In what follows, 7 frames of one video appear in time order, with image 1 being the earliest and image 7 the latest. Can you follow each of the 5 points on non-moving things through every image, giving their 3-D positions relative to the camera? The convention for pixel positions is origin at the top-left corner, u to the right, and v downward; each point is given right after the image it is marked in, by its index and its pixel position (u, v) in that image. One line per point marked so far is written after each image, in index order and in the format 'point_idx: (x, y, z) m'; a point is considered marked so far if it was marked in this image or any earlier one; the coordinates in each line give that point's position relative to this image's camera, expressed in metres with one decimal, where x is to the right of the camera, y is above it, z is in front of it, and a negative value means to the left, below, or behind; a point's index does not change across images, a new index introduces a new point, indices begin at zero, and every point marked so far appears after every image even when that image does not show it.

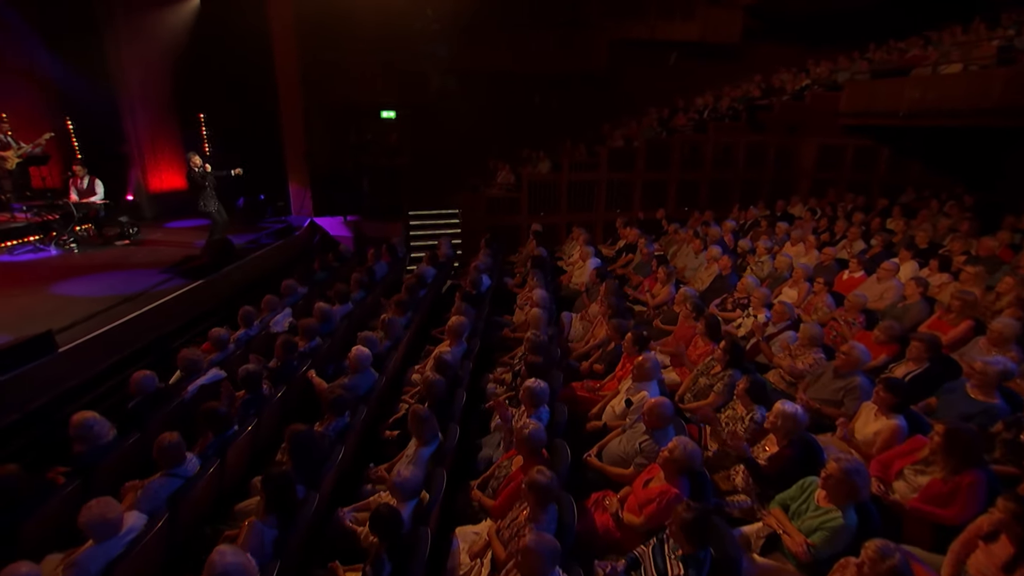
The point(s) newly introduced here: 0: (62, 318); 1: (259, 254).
0: (-4.8, -0.3, +5.1) m
1: (-3.8, +0.6, +7.4) m
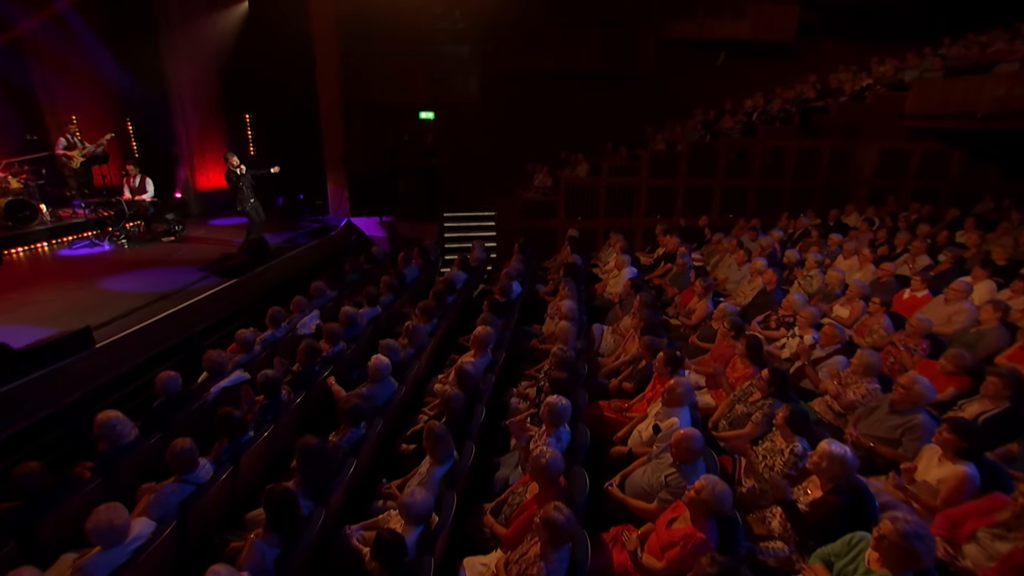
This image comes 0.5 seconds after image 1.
0: (-4.5, -0.2, +5.3) m
1: (-3.3, +0.6, +7.5) m
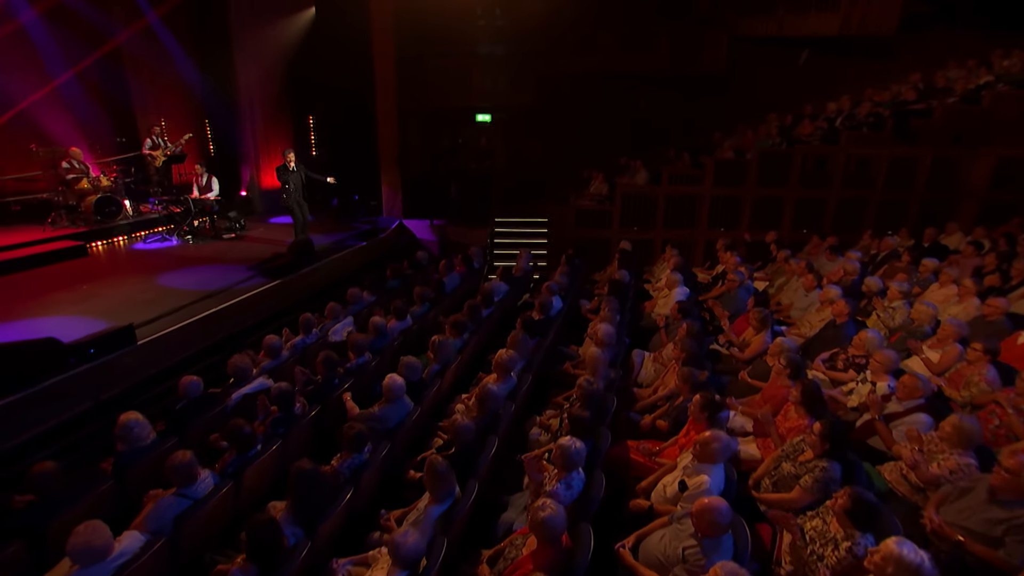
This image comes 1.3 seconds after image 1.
0: (-4.2, -0.2, +5.6) m
1: (-2.6, +0.5, +7.6) m
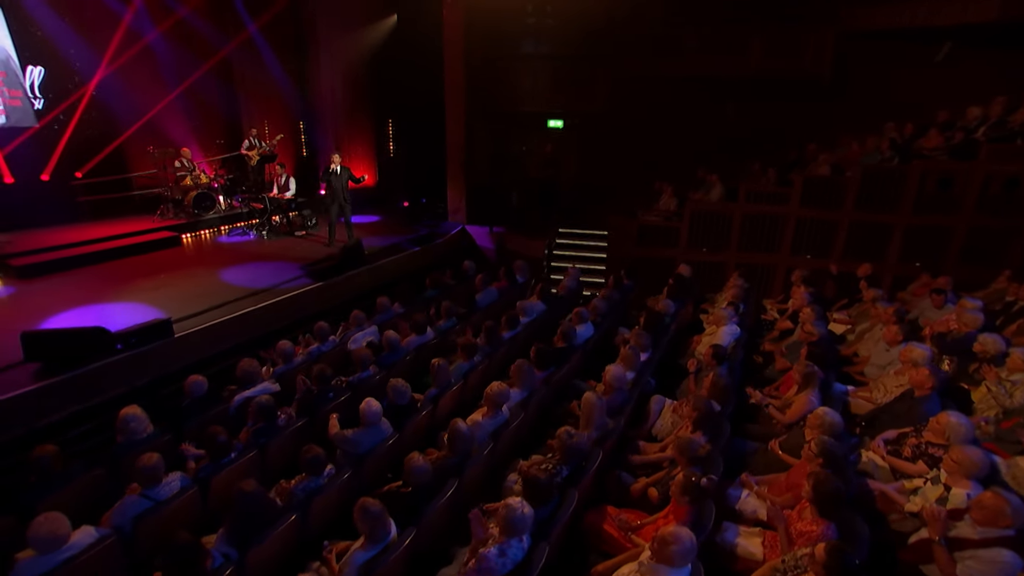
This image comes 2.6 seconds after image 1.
0: (-3.9, -0.2, +6.1) m
1: (-1.9, +0.5, +7.7) m
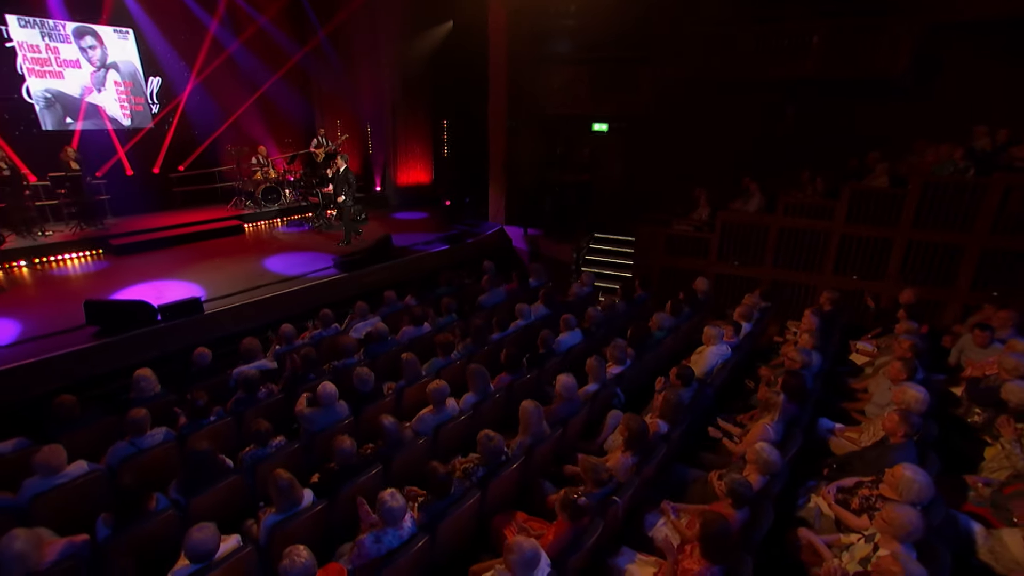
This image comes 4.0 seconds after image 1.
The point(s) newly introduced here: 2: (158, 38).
0: (-3.9, +0.1, +6.9) m
1: (-1.7, +0.5, +8.2) m
2: (-7.4, +5.2, +9.9) m
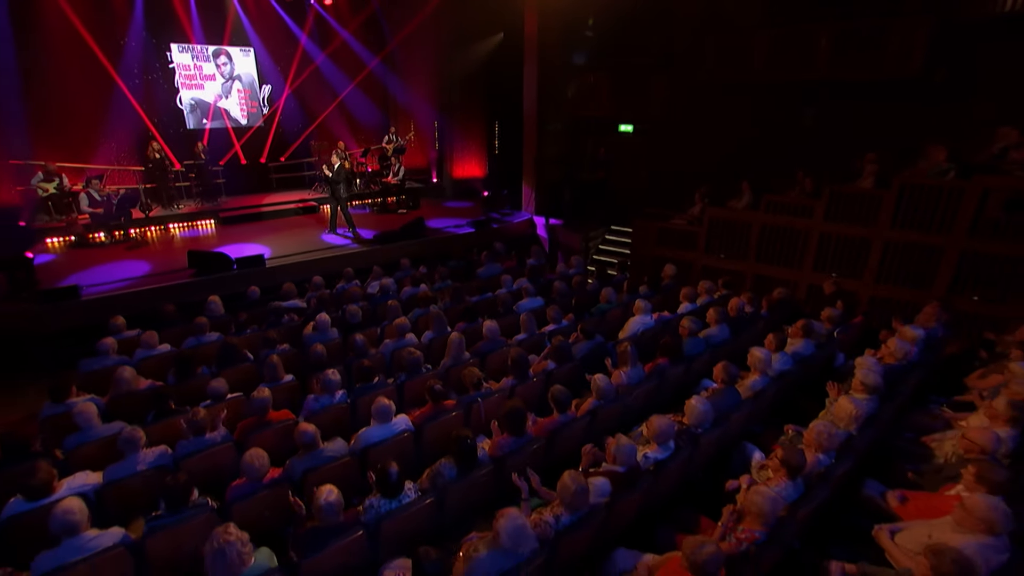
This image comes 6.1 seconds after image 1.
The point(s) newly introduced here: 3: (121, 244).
0: (-4.0, +0.7, +8.9) m
1: (-1.5, +1.1, +9.7) m
2: (-6.4, +6.1, +12.5) m
3: (-7.6, +0.9, +9.2) m
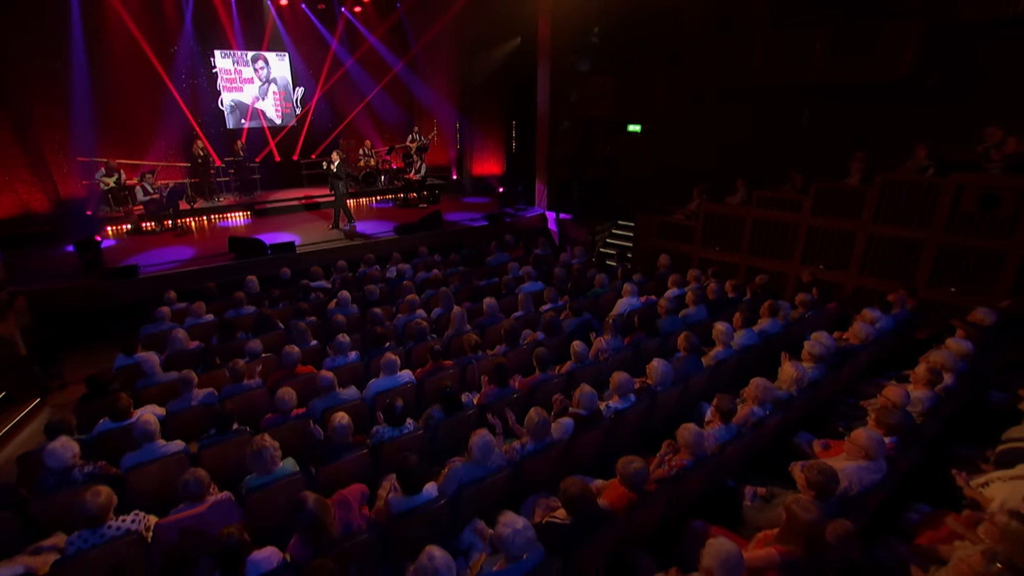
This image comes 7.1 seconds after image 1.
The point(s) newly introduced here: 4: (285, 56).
0: (-3.8, +1.0, +9.8) m
1: (-1.3, +1.3, +10.5) m
2: (-6.0, +6.5, +13.5) m
3: (-7.4, +1.2, +10.3) m
4: (-6.3, +6.4, +13.2) m
